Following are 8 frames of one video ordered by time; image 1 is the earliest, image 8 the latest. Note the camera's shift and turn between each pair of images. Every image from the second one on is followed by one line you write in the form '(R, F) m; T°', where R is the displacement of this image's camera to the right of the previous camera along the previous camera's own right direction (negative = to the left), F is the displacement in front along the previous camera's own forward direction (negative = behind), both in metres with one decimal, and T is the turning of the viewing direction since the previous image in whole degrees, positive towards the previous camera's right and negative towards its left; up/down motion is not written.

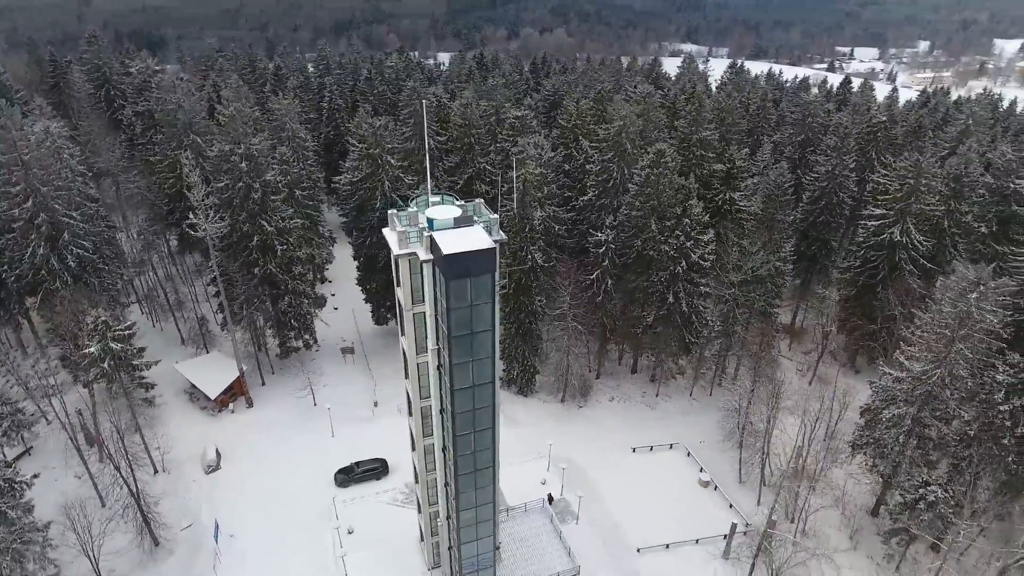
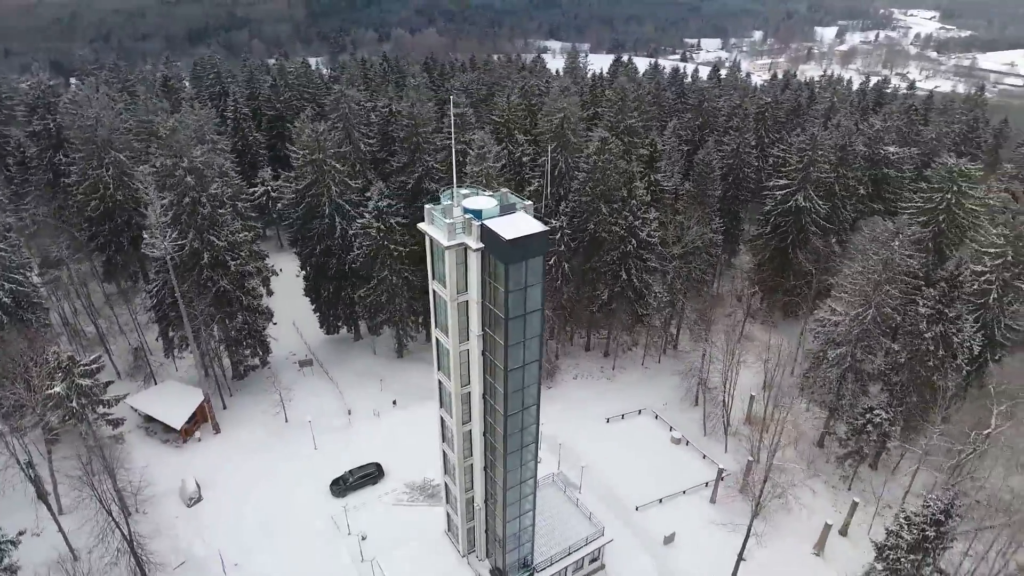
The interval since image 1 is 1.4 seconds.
(-4.2, -0.5) m; +11°
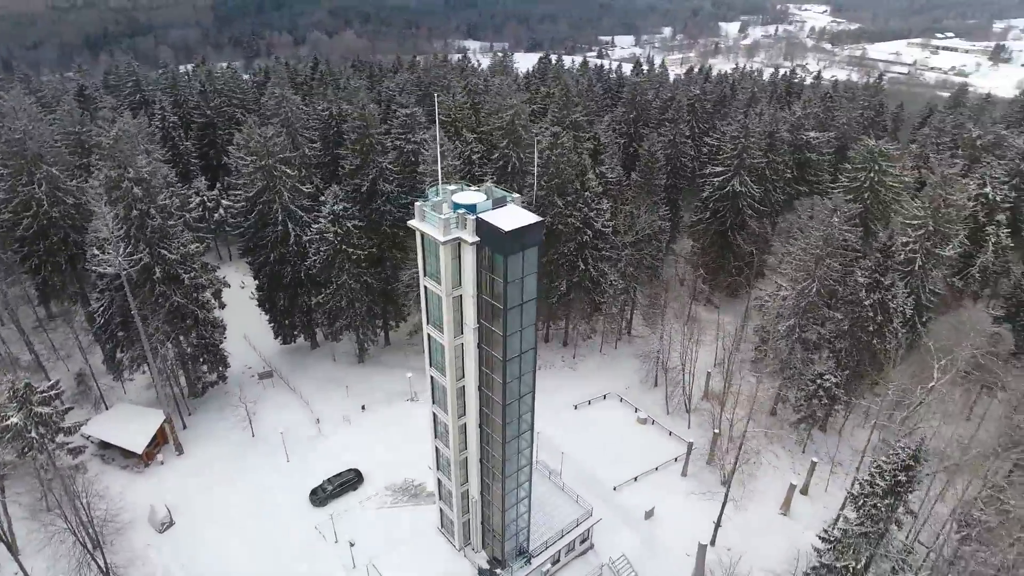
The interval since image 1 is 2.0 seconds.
(-1.8, -0.3) m; +6°
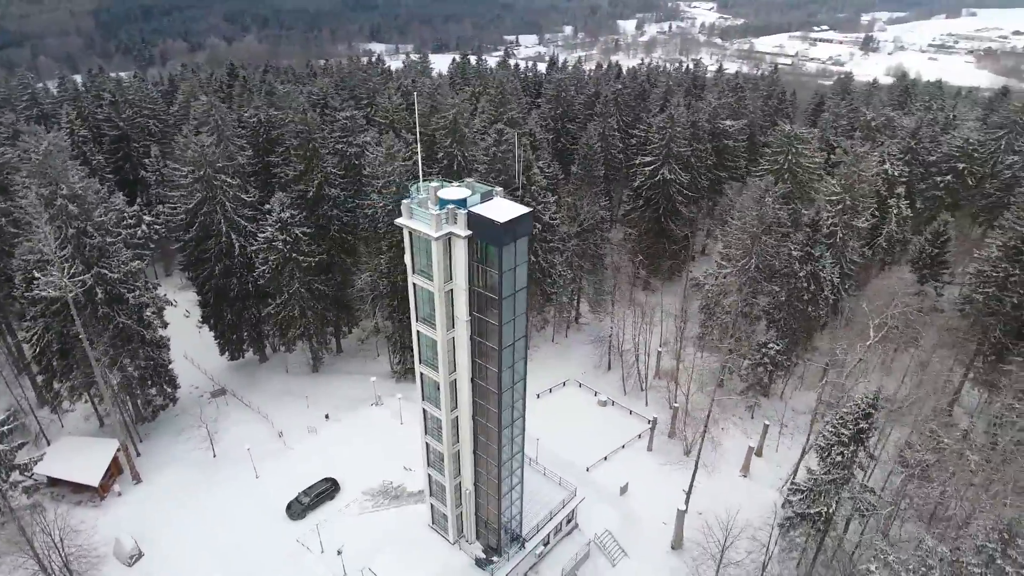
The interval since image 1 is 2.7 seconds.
(-2.0, -0.4) m; +7°
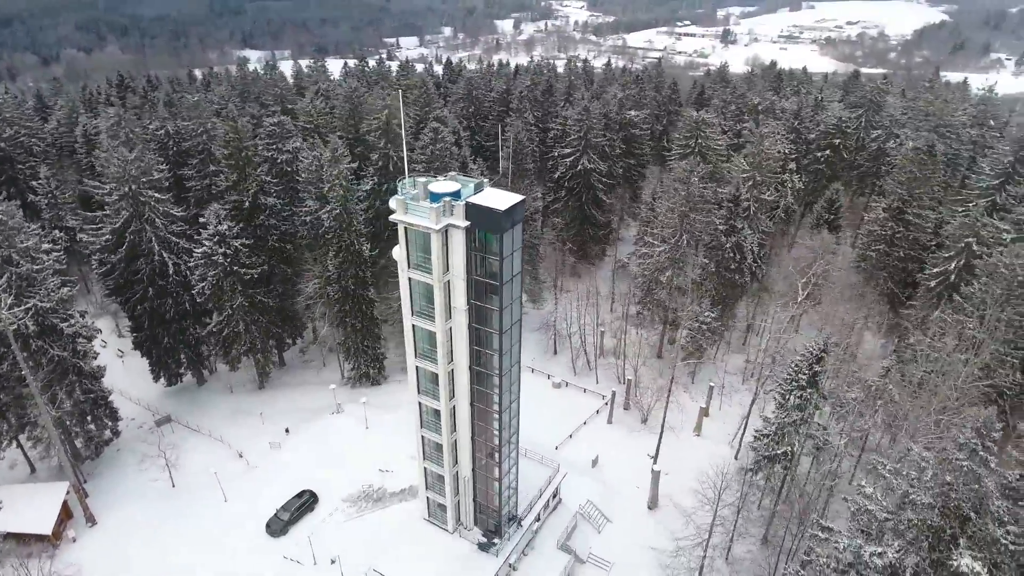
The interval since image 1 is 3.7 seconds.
(-2.9, -0.5) m; +9°
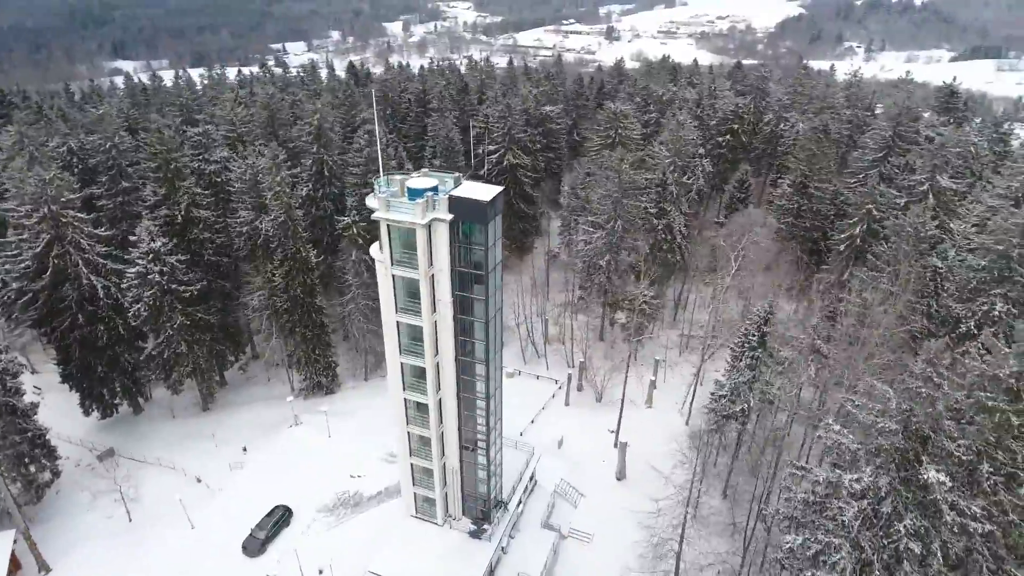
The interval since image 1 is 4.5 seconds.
(-2.3, -0.5) m; +8°
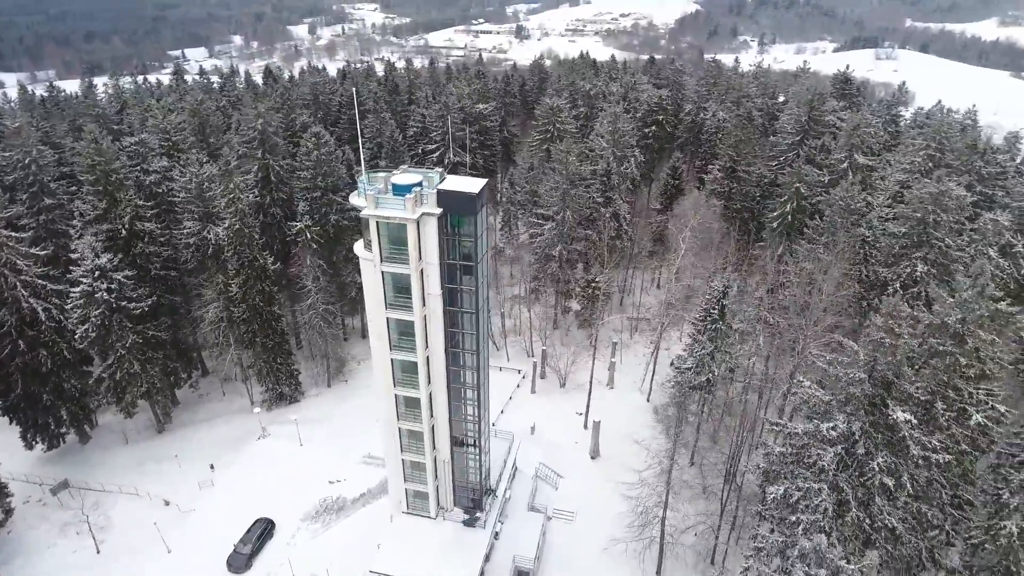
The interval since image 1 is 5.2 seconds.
(-2.0, -0.5) m; +7°
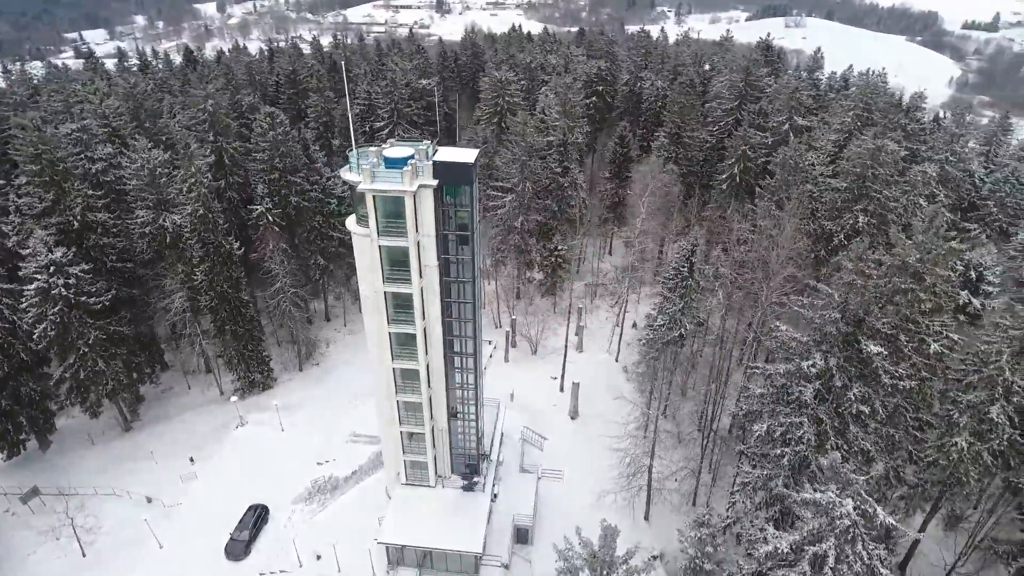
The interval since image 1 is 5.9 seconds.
(-1.9, -0.4) m; +6°
